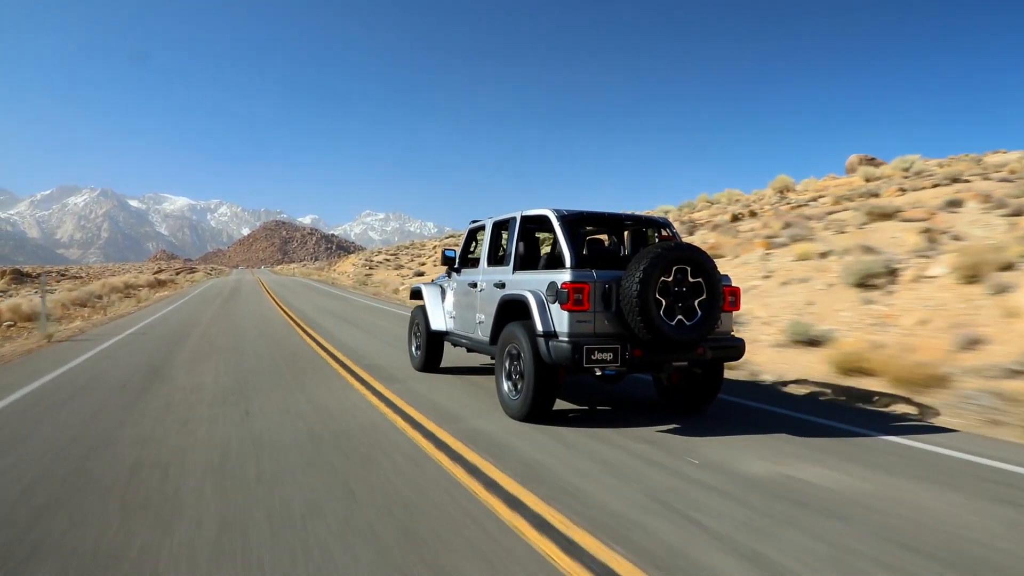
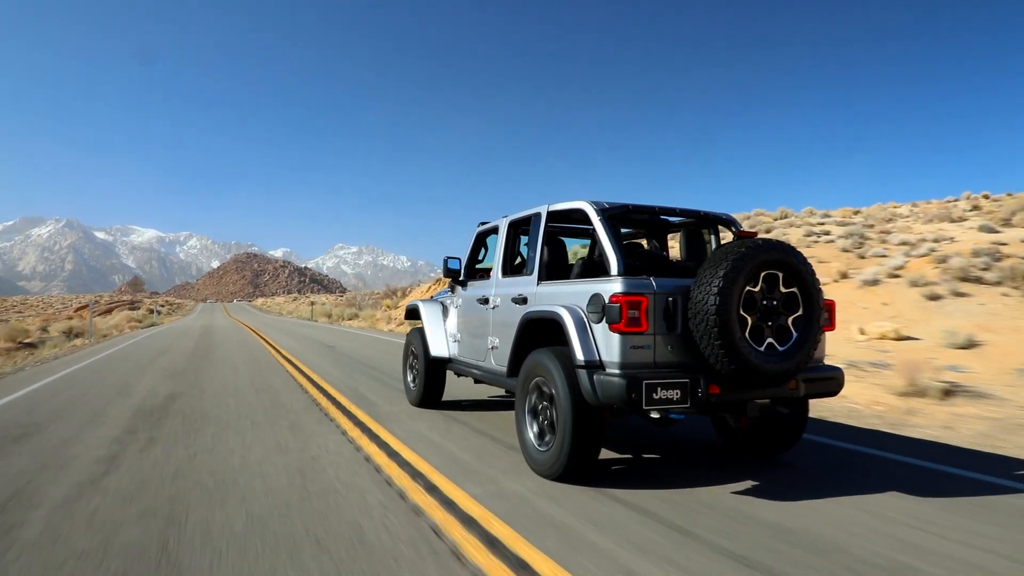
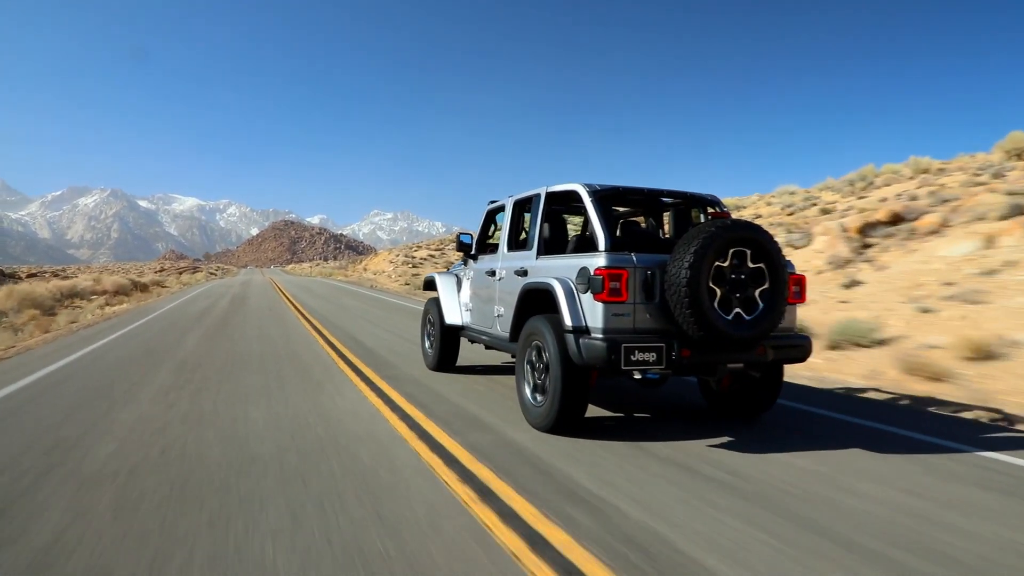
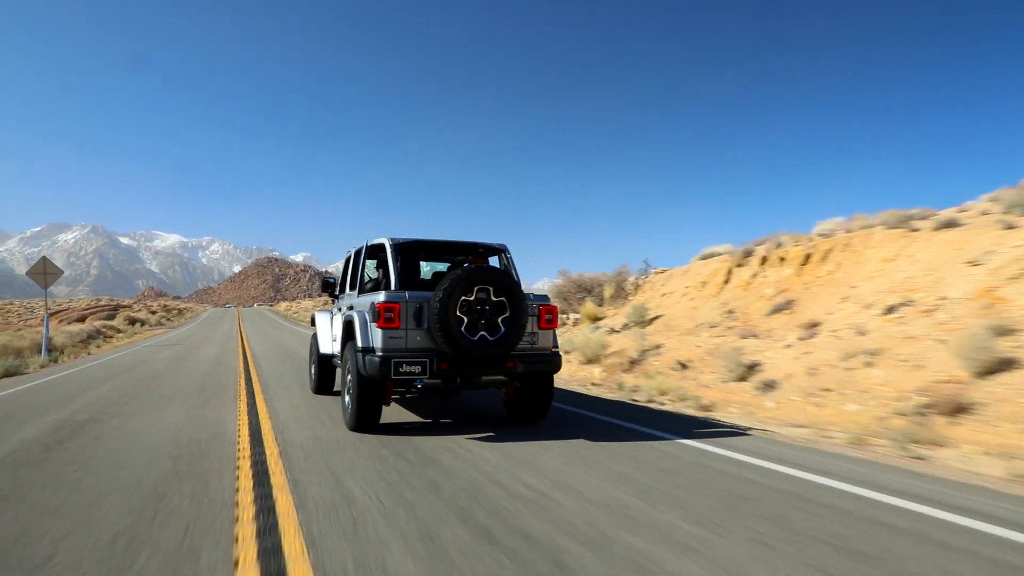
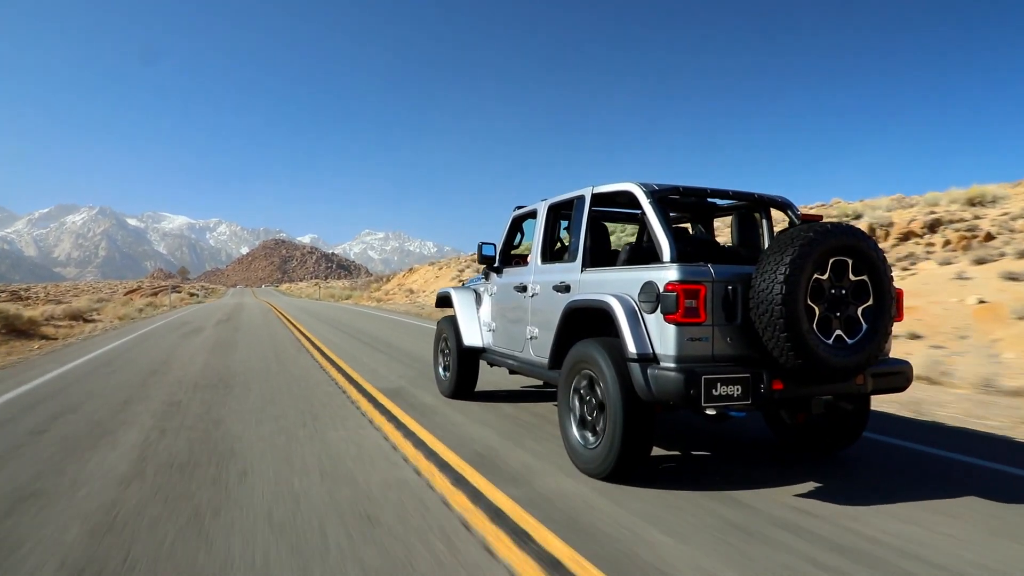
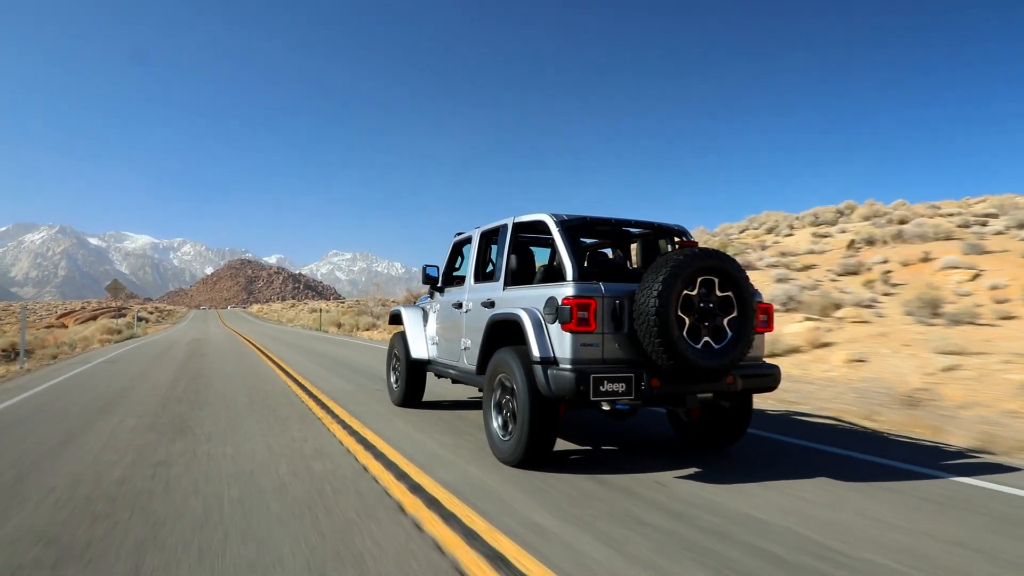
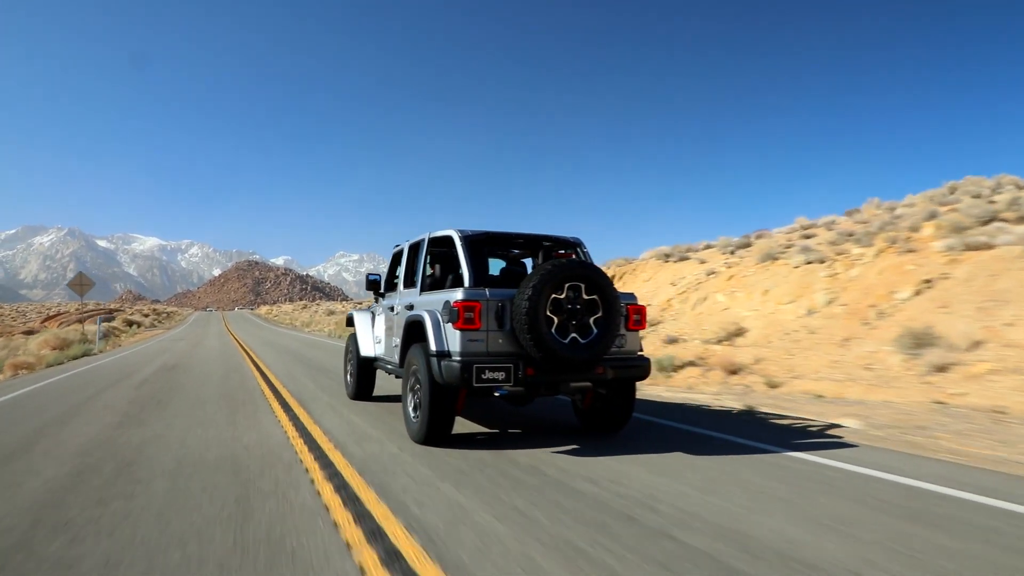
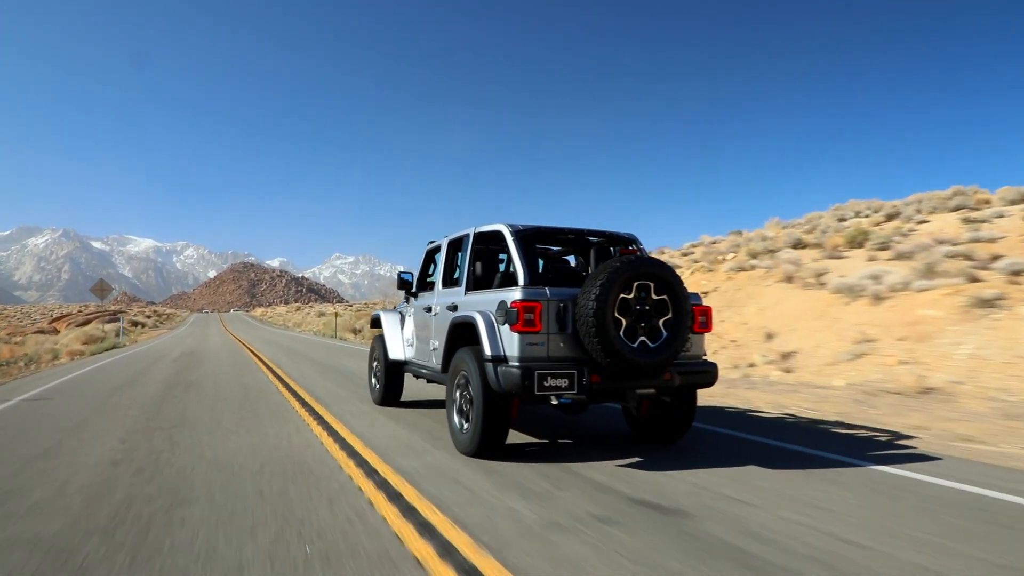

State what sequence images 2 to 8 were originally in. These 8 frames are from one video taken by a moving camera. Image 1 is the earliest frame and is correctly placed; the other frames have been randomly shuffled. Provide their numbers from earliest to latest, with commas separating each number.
3, 5, 2, 6, 8, 7, 4
